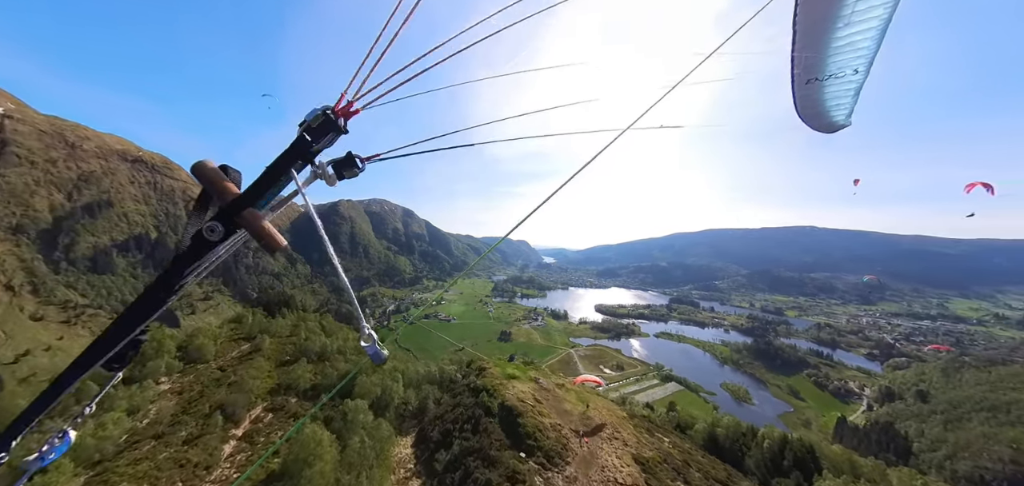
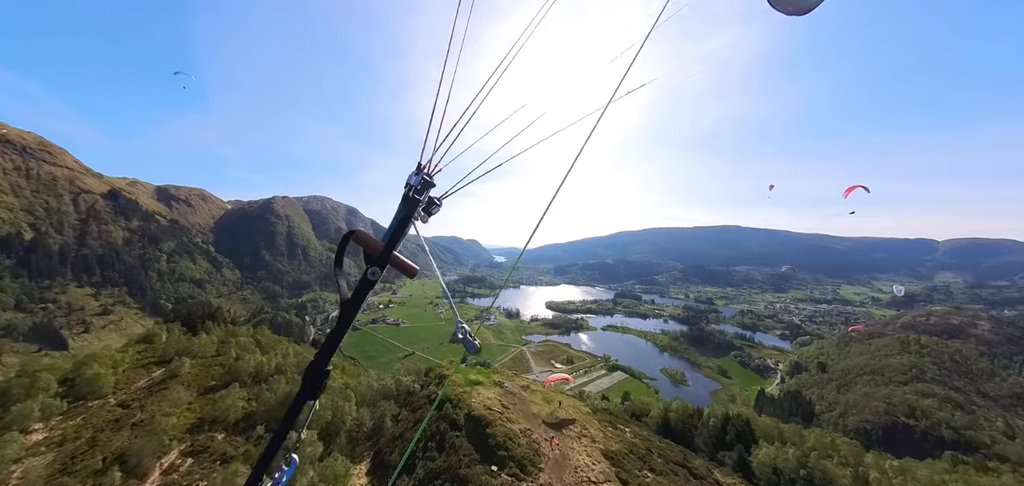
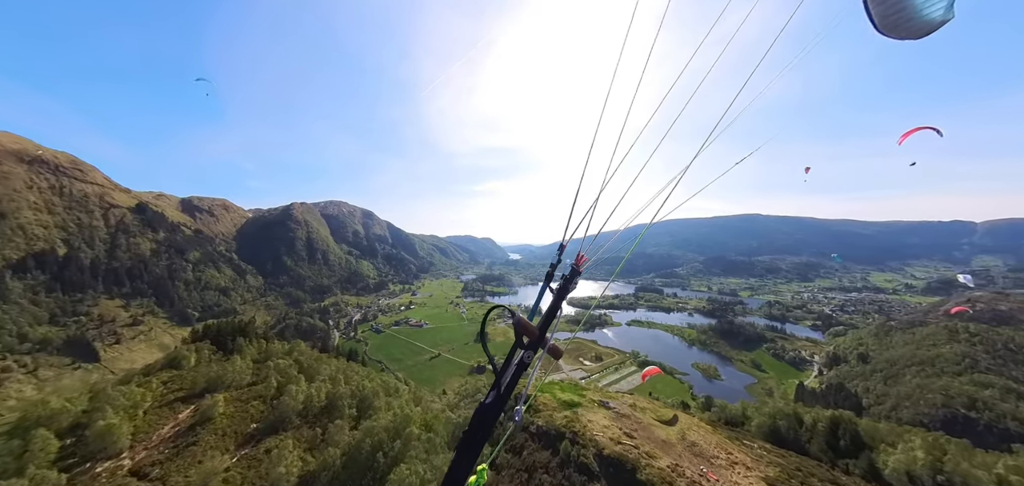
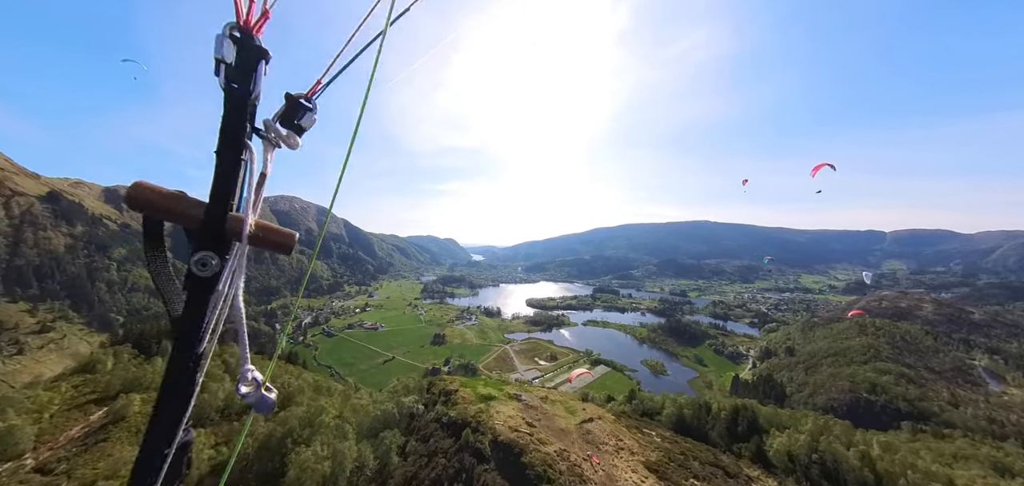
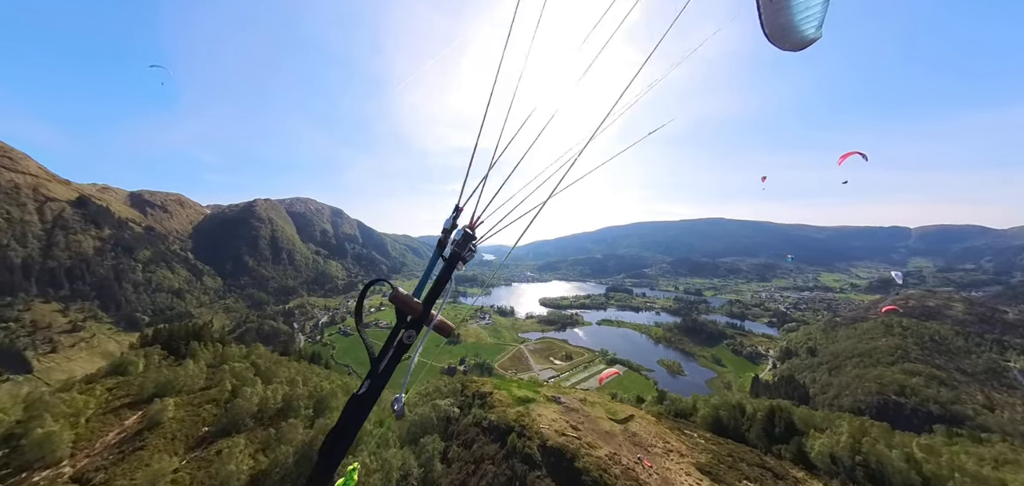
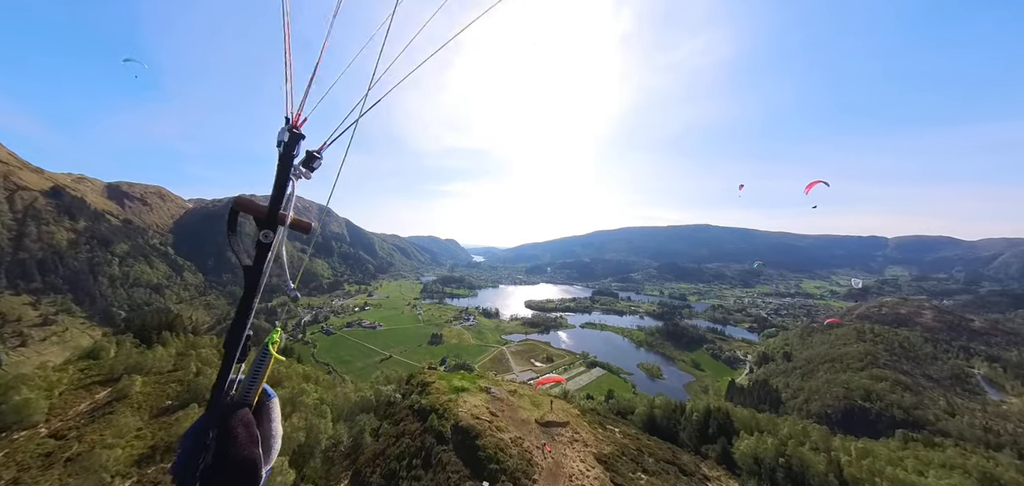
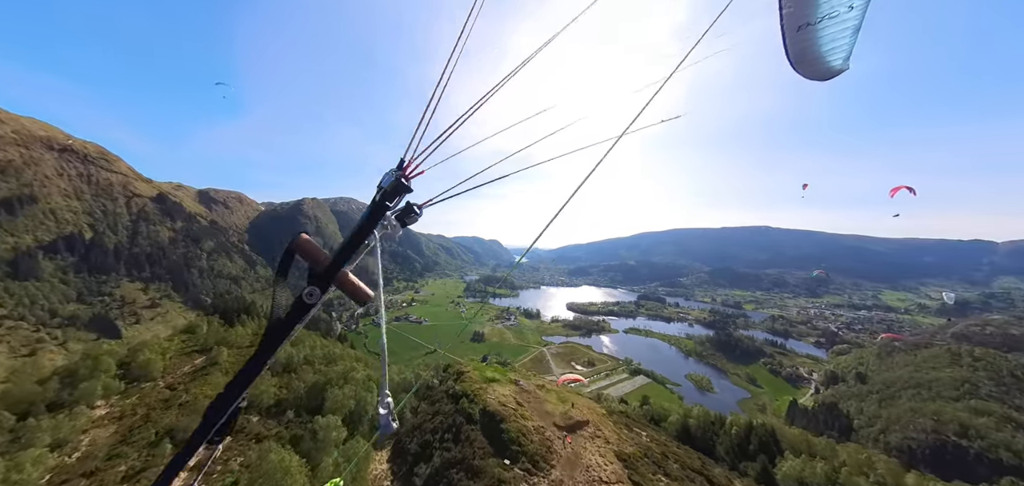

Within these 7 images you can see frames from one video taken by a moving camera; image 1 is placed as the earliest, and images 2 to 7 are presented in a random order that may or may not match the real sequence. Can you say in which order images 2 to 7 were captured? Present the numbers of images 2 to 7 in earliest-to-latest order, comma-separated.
7, 2, 6, 4, 5, 3
